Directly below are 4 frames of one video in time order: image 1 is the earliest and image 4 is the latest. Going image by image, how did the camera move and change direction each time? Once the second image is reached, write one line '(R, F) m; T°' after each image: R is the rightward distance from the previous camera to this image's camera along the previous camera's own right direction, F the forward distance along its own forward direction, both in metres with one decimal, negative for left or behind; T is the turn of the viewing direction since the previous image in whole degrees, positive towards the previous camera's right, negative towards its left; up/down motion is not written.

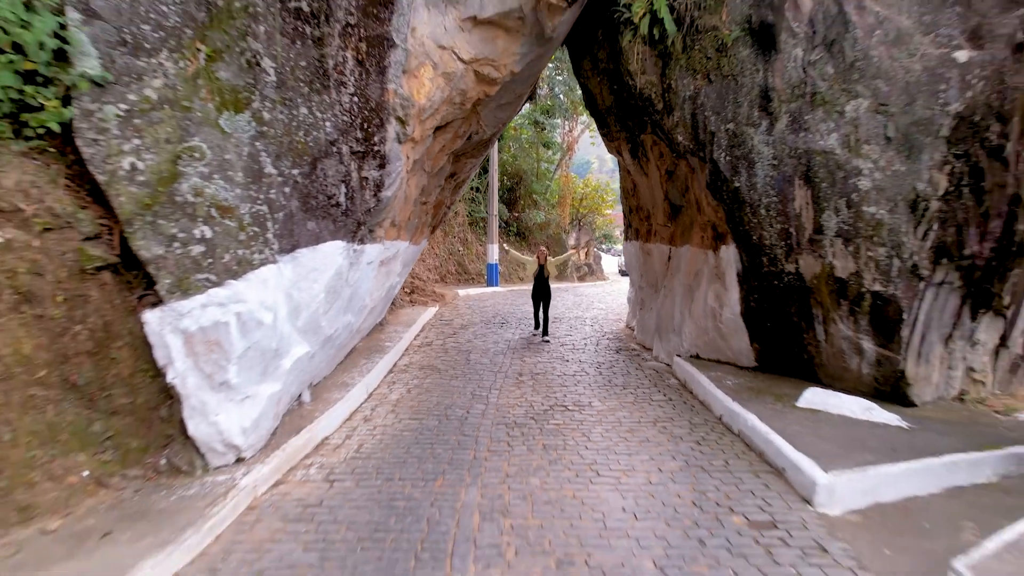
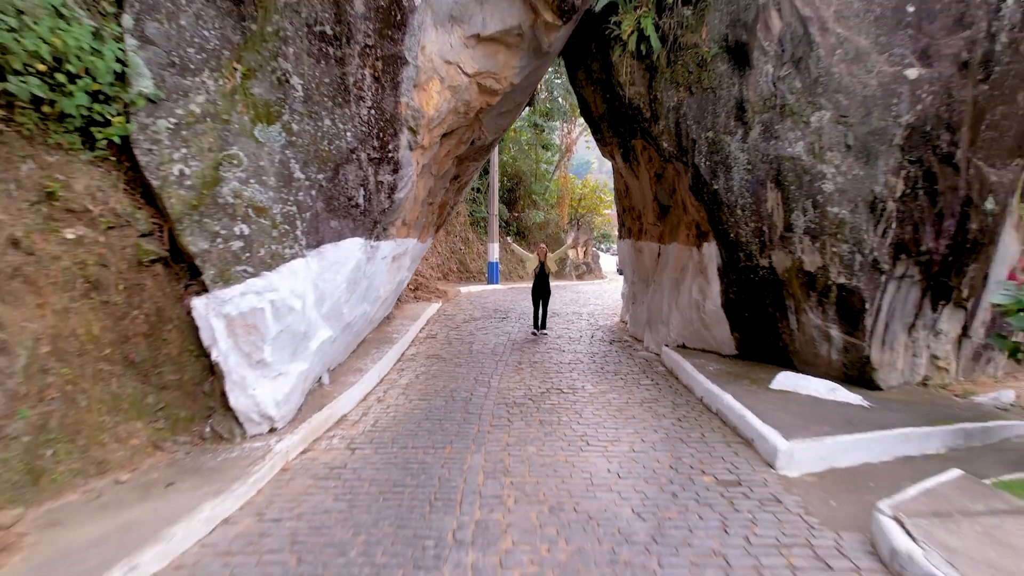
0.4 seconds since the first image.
(0.0, -0.5) m; 0°
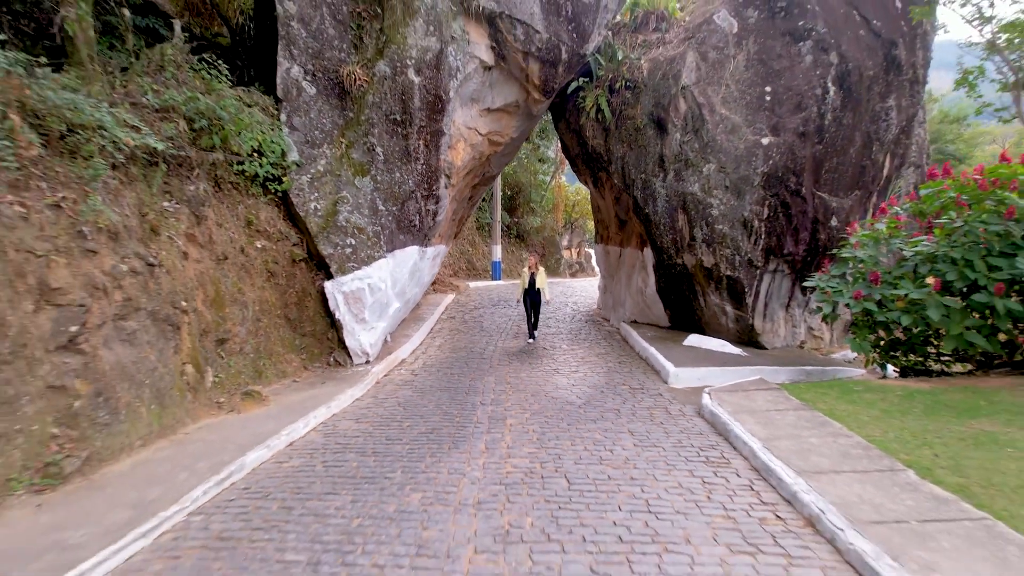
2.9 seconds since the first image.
(0.0, -2.7) m; 0°
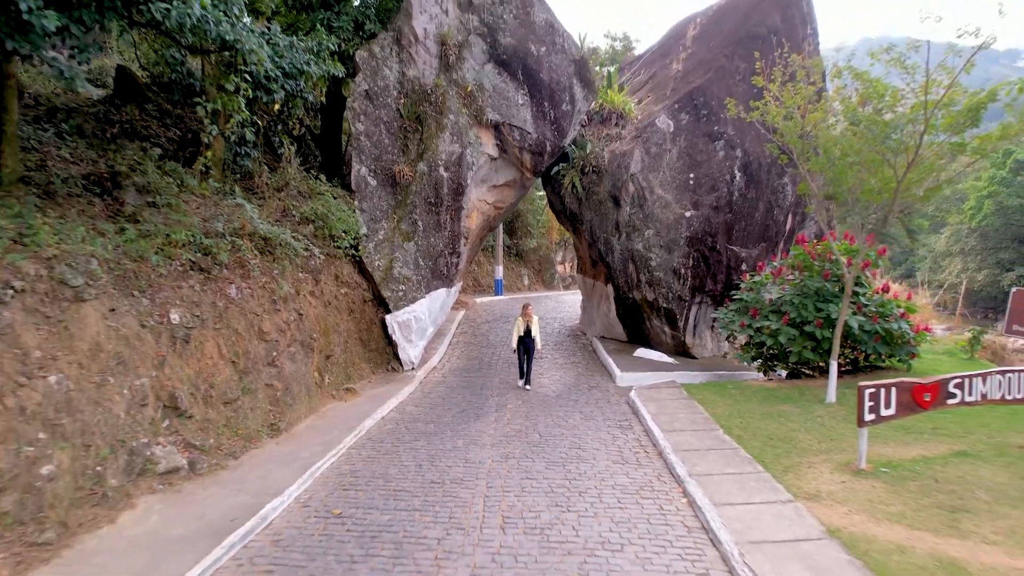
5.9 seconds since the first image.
(0.0, -3.2) m; 0°
